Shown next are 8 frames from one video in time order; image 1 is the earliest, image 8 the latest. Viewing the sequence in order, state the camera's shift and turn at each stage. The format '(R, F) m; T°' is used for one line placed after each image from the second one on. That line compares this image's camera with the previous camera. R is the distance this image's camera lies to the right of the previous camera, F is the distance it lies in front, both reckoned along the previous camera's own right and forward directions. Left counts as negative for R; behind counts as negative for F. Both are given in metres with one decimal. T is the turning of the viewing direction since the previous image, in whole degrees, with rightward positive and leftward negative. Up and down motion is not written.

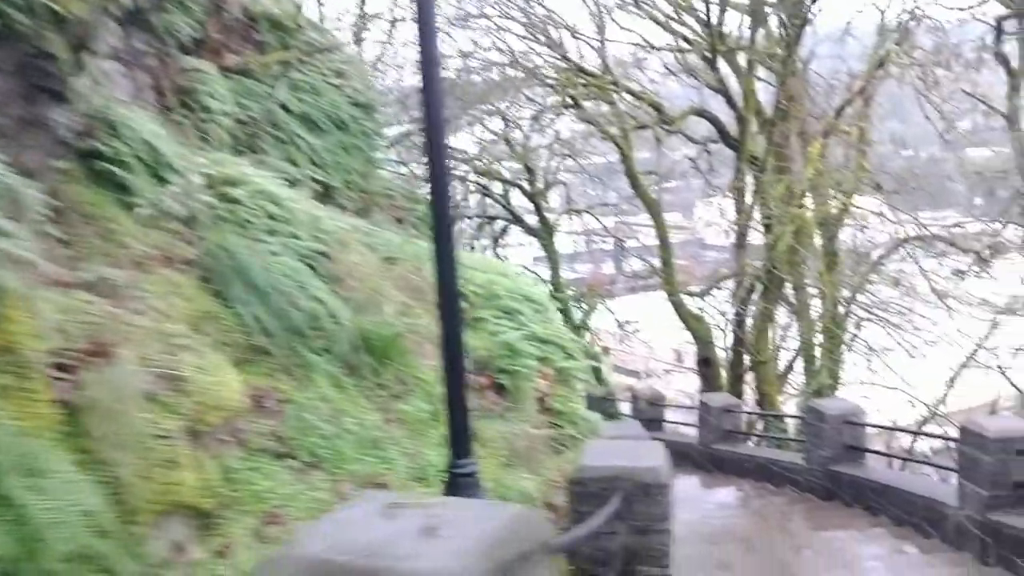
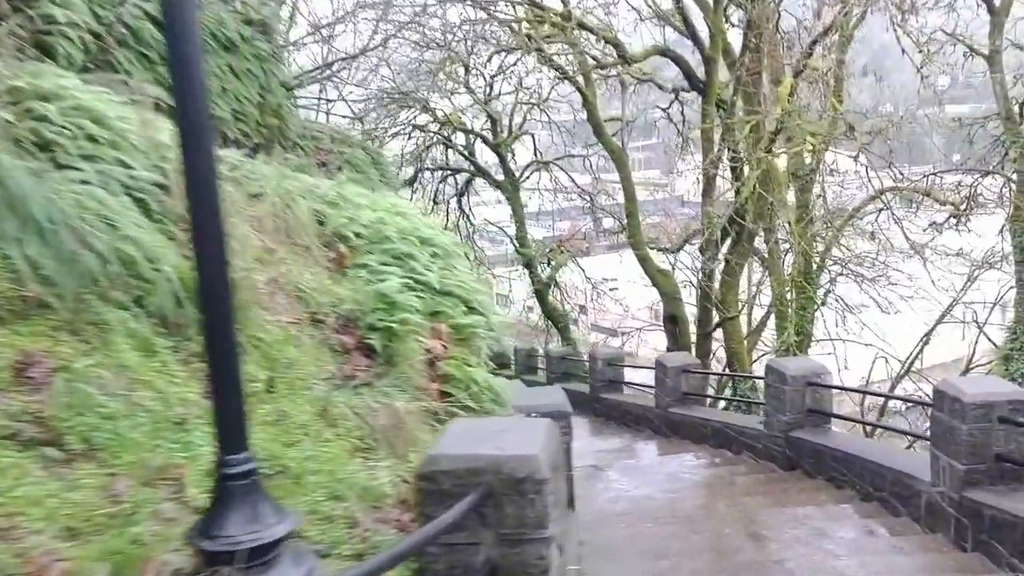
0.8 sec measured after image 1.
(+0.4, +0.8) m; +1°
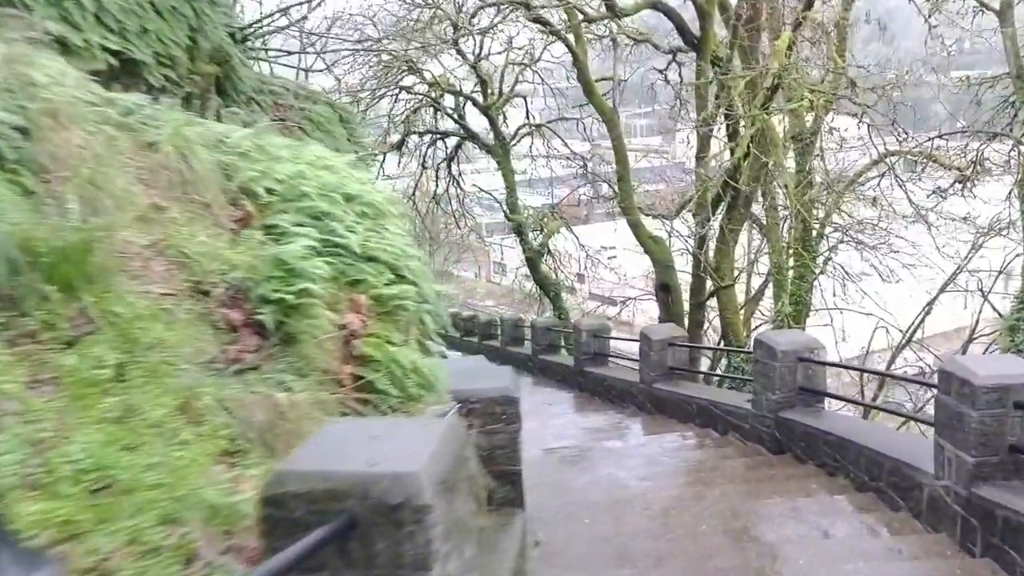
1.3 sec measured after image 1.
(+0.2, +0.6) m; 0°
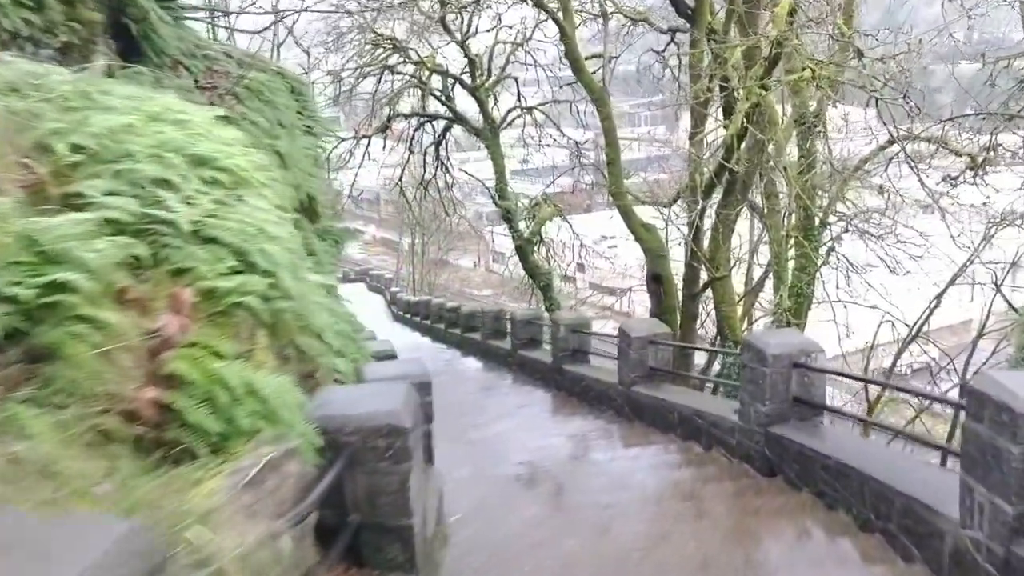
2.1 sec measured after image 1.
(+0.3, +0.9) m; 0°
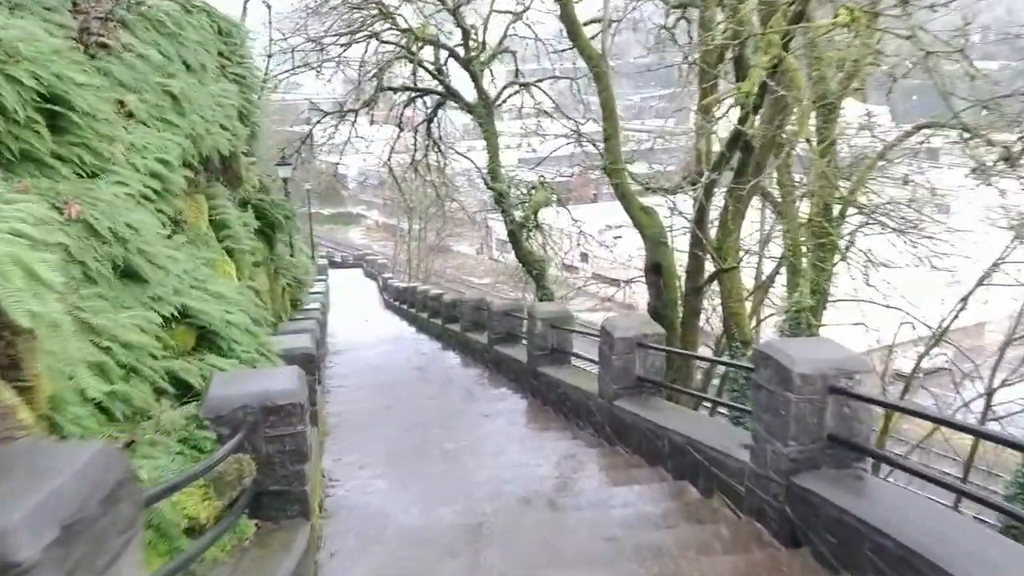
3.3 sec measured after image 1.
(+0.3, +1.5) m; 0°
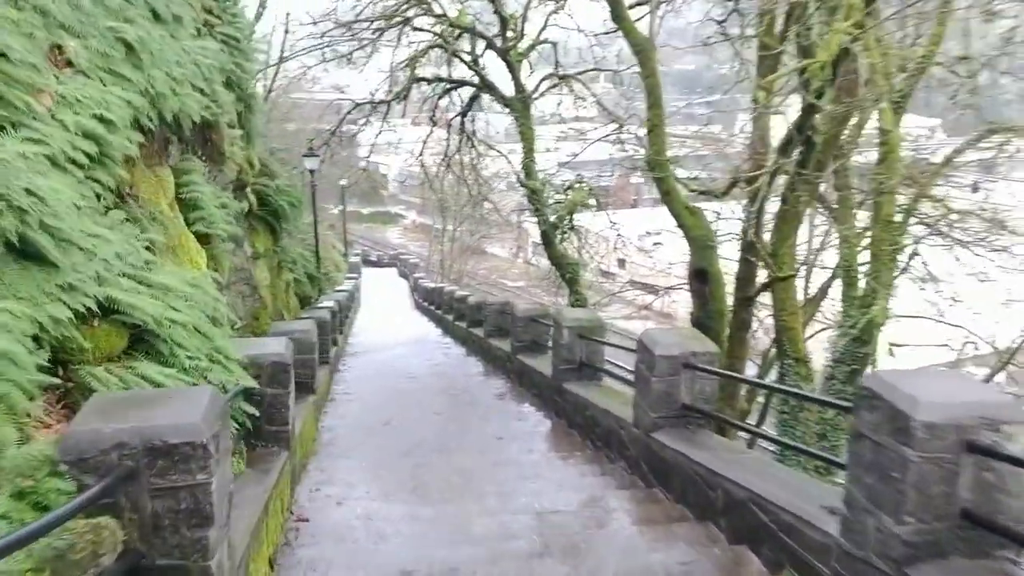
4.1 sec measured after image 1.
(+0.1, +1.1) m; -2°
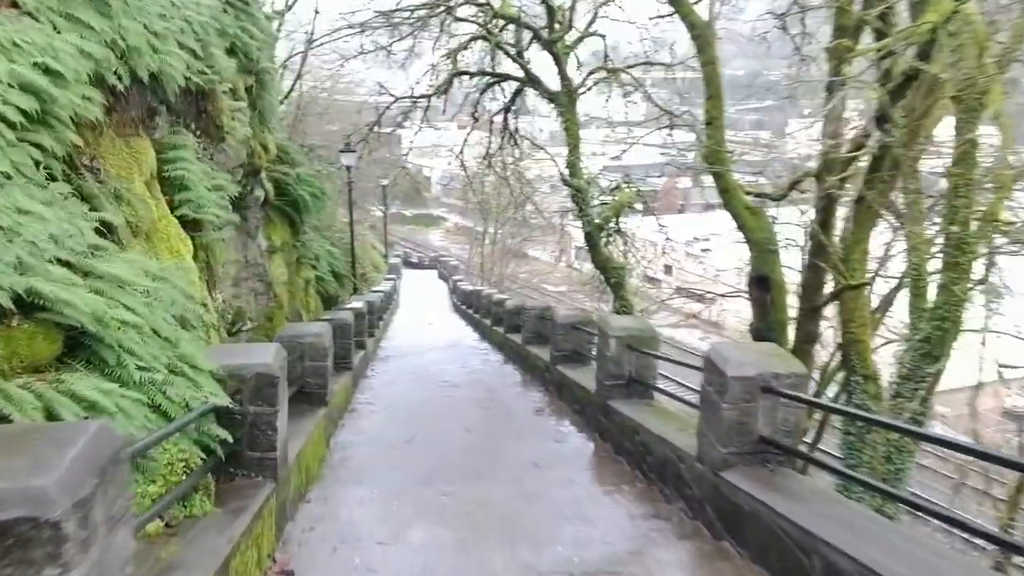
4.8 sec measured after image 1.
(0.0, +0.9) m; -3°
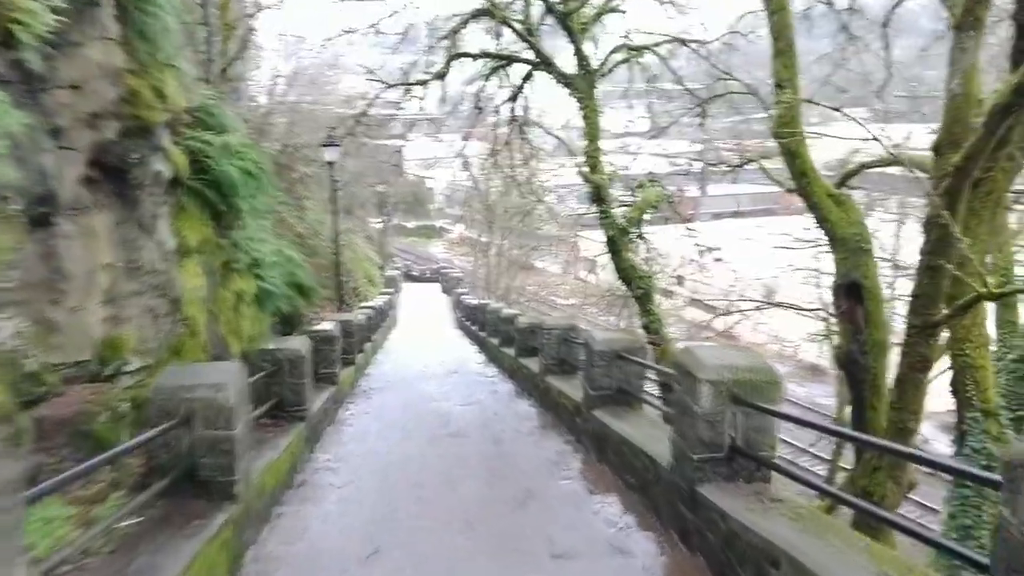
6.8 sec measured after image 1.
(-0.1, +2.4) m; 0°
